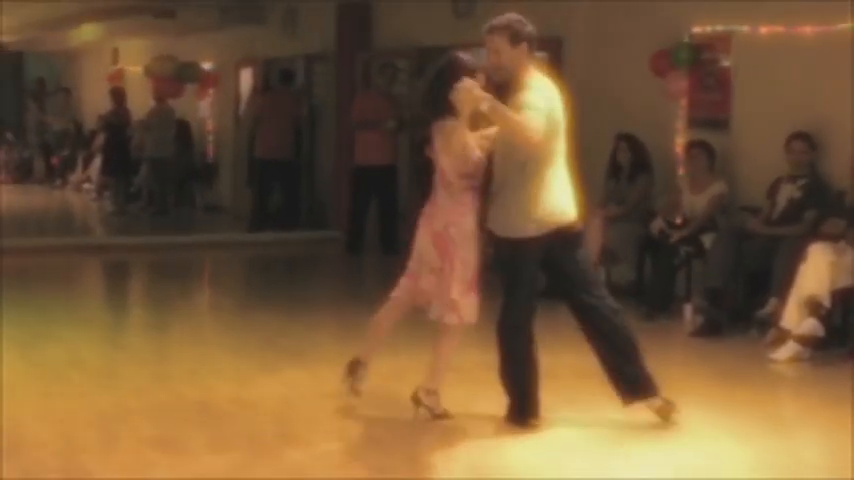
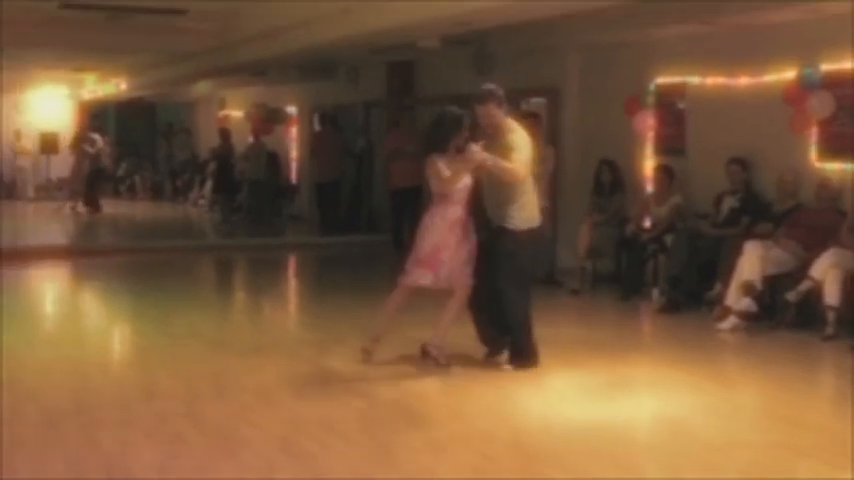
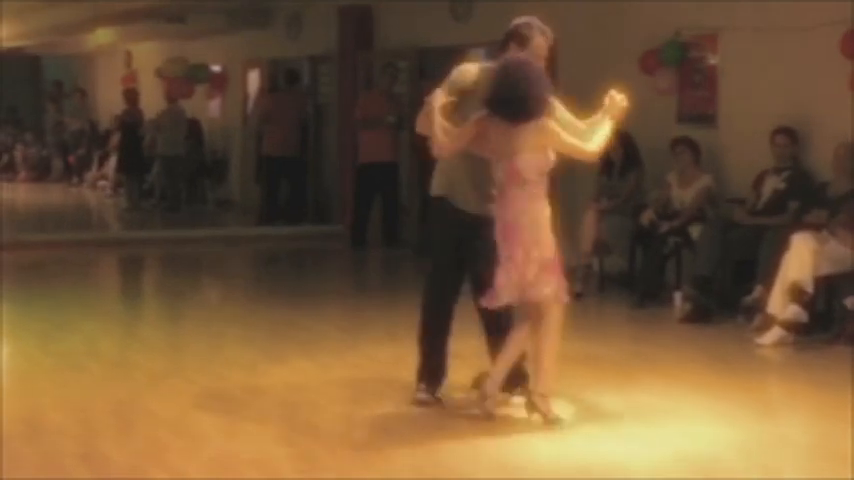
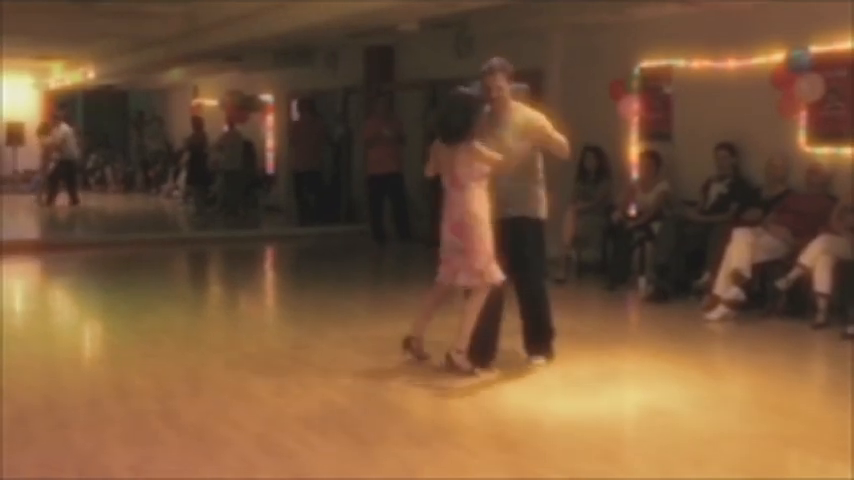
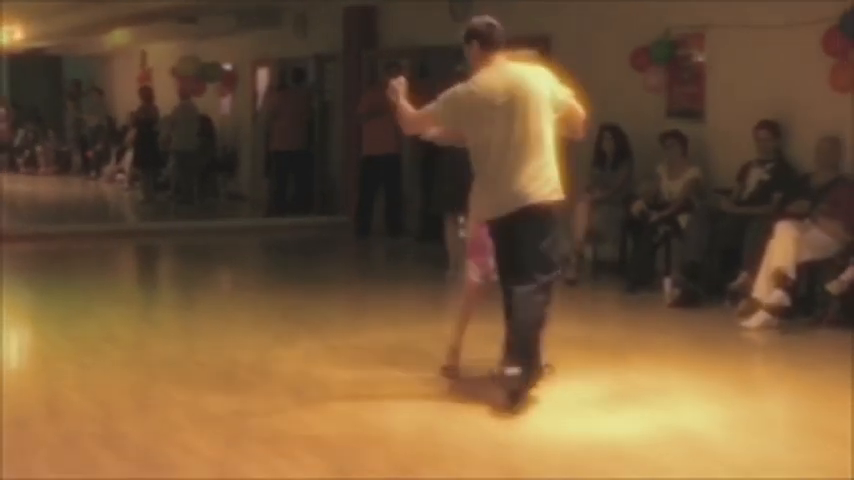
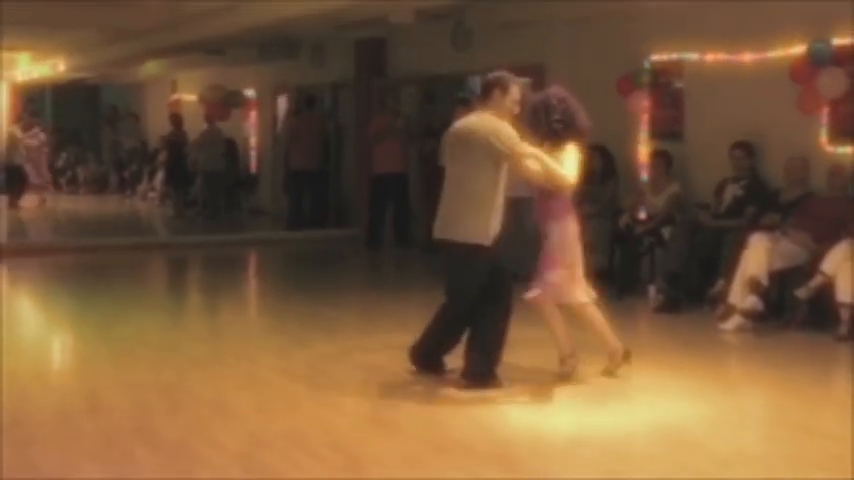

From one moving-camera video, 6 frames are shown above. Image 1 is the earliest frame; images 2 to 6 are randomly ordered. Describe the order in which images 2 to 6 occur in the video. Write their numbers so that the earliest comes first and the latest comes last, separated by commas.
3, 5, 6, 4, 2
